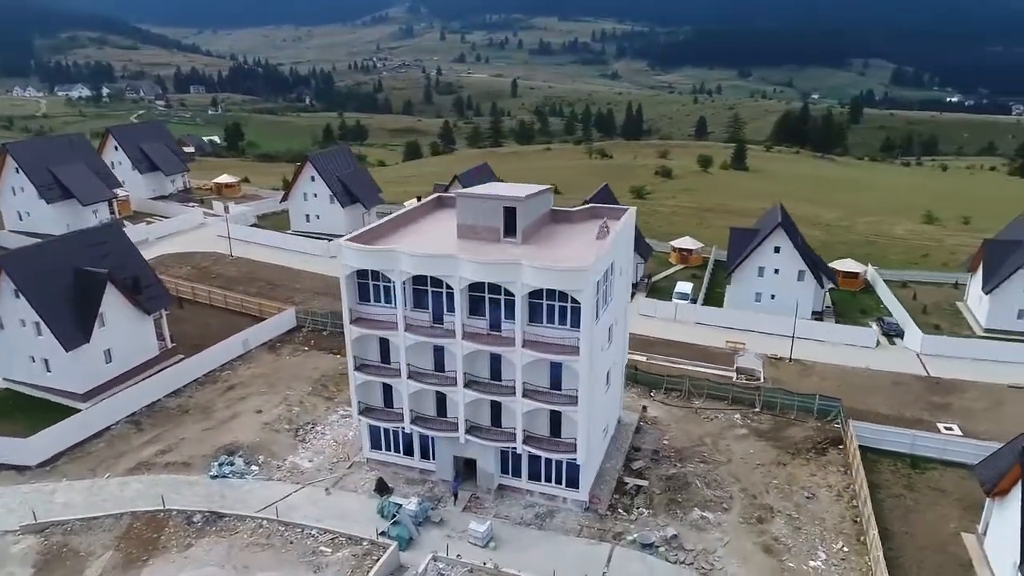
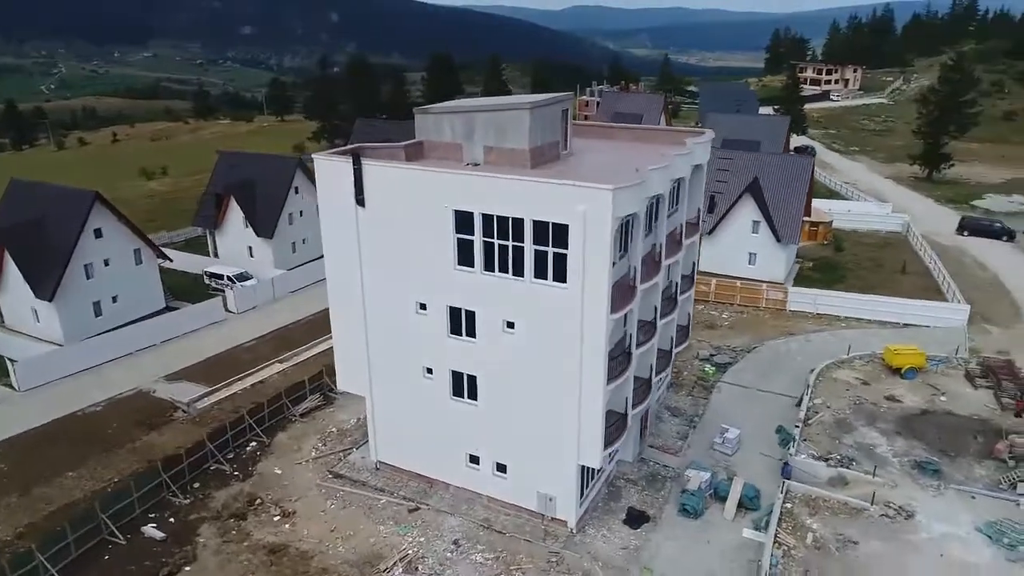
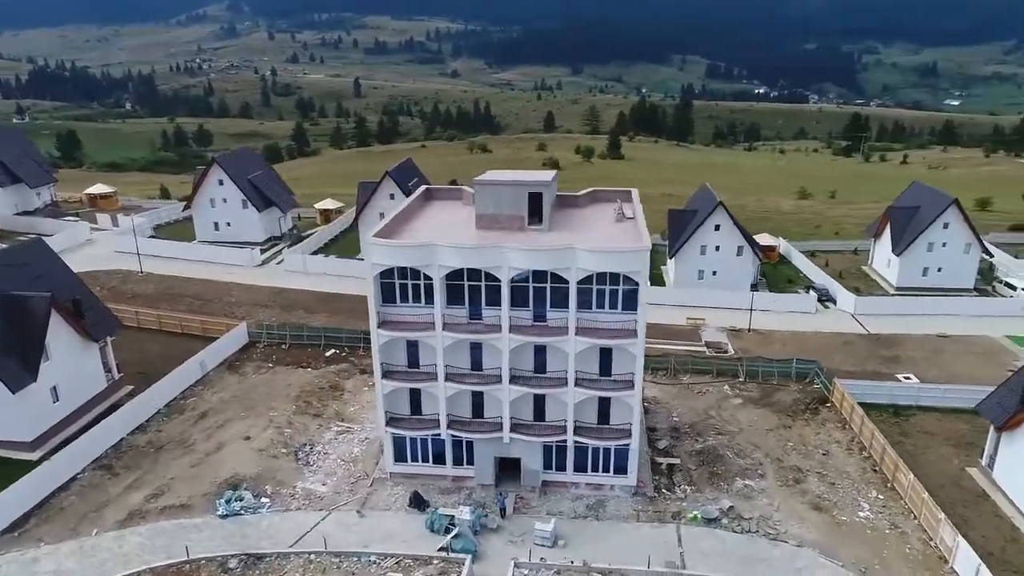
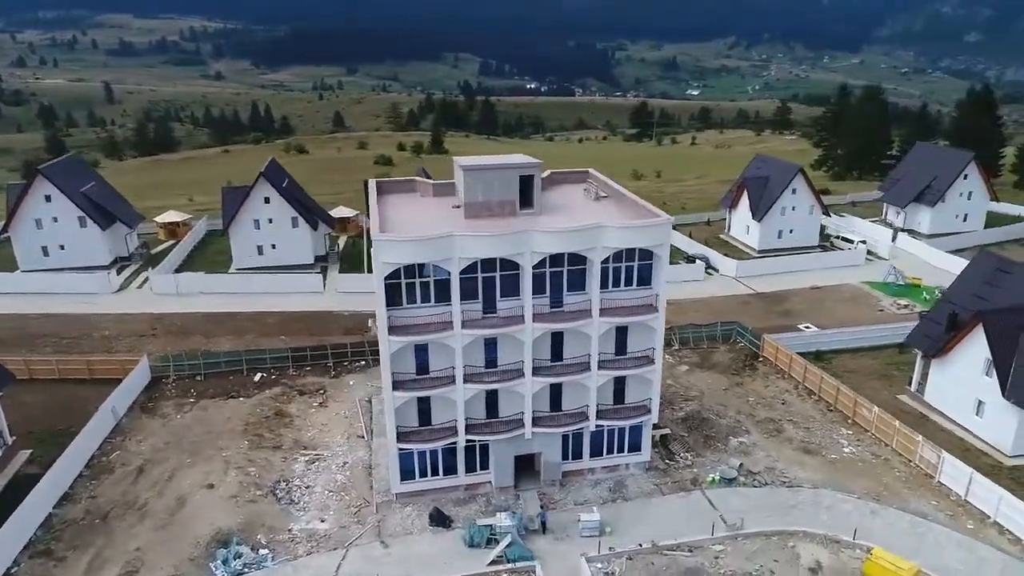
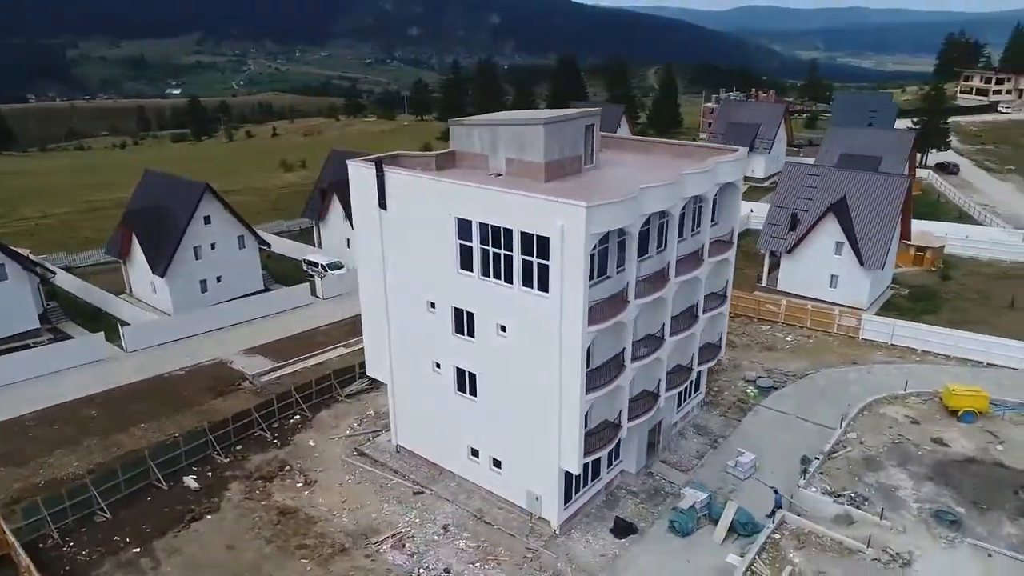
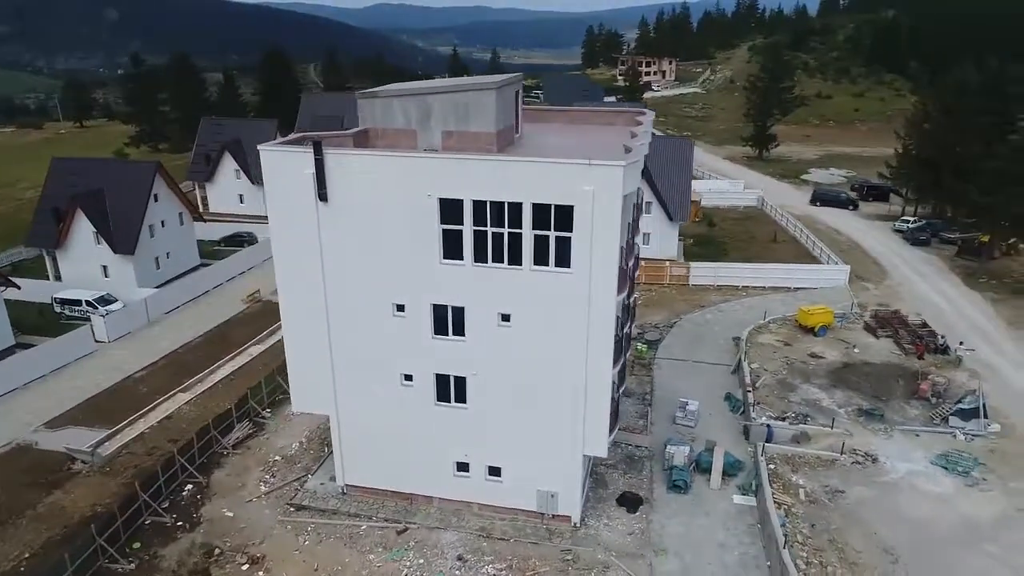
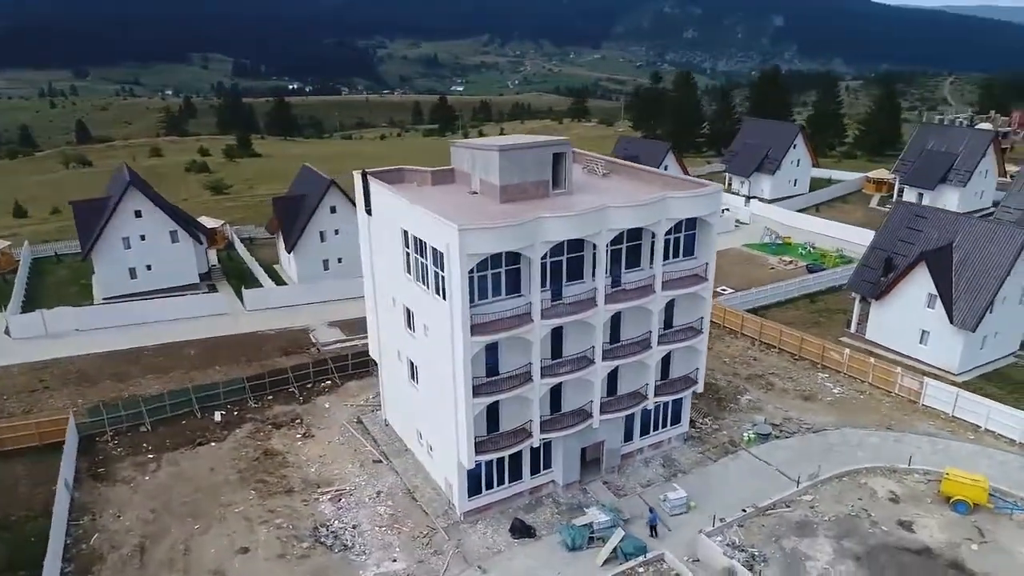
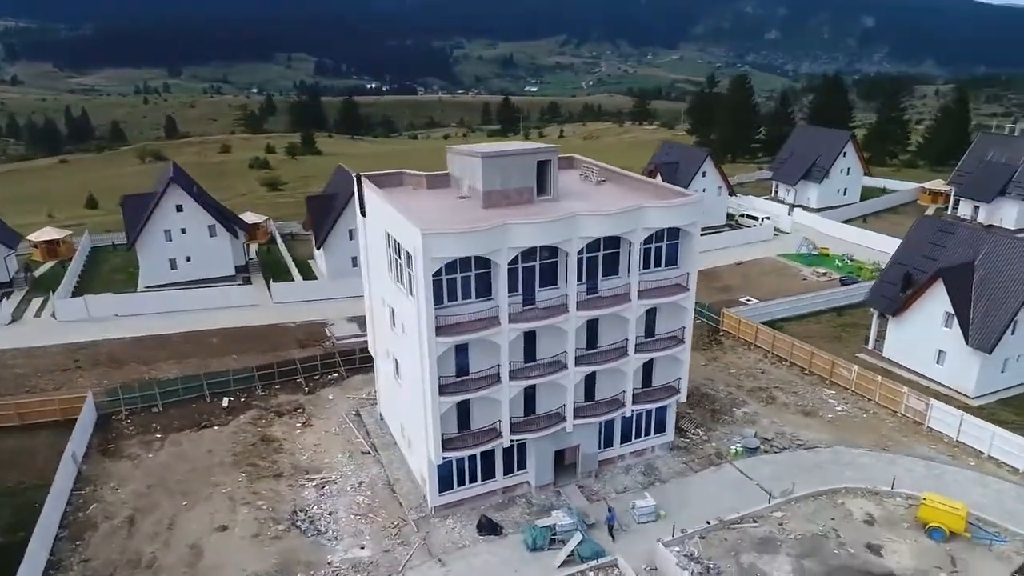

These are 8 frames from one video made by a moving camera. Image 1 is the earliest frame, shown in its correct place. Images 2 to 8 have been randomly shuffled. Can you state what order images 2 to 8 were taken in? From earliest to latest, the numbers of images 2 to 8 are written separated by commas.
3, 4, 8, 7, 5, 2, 6
